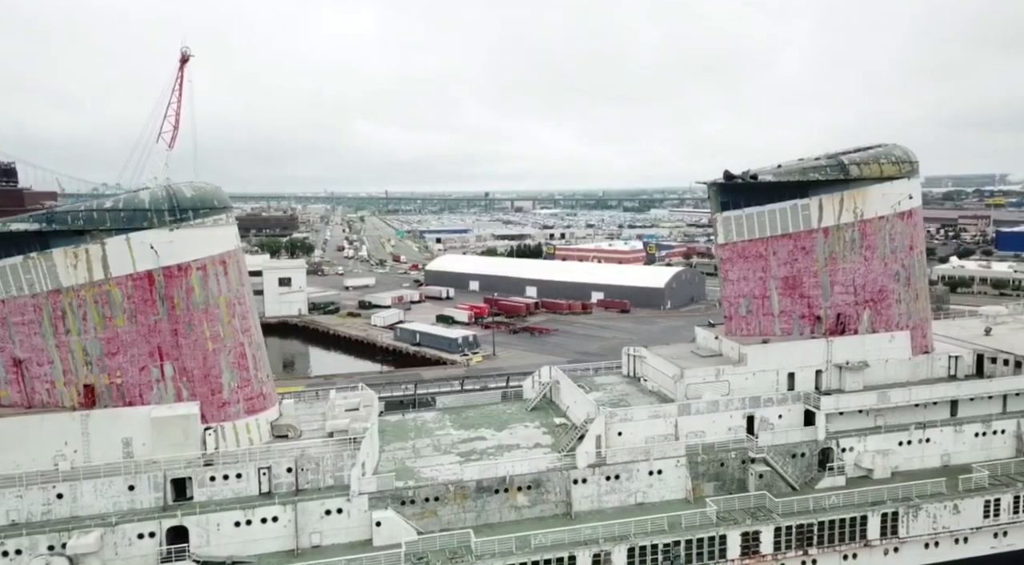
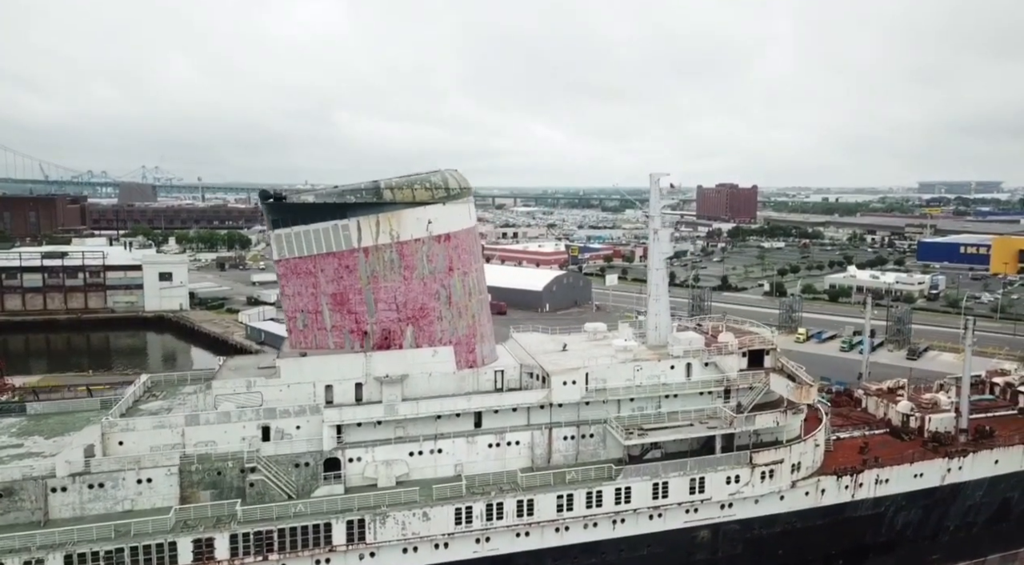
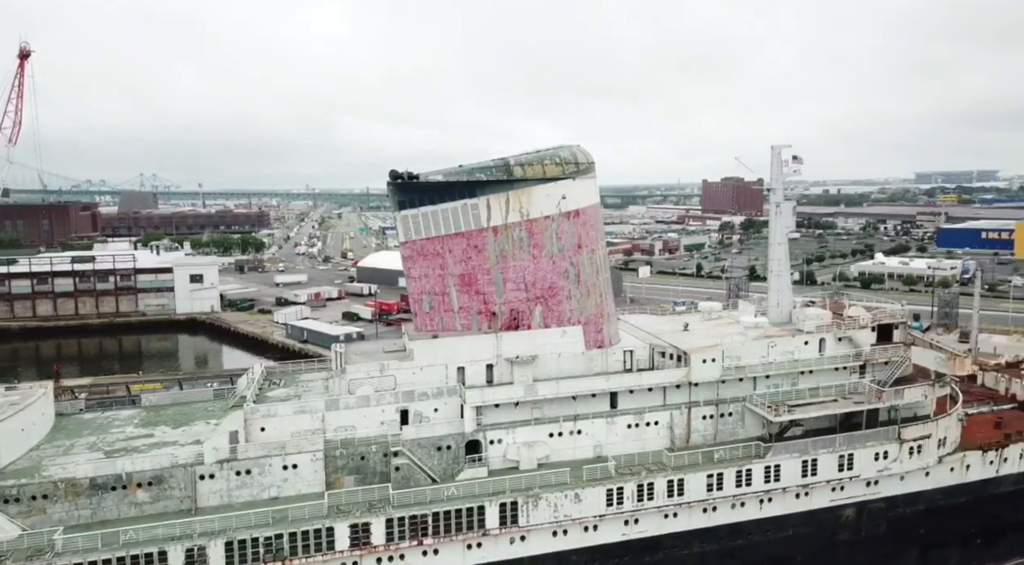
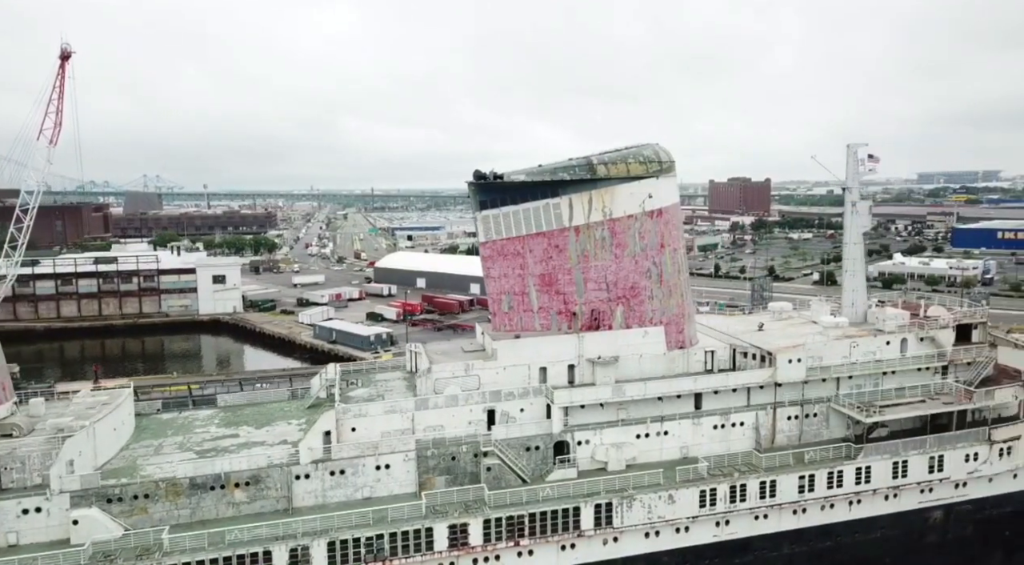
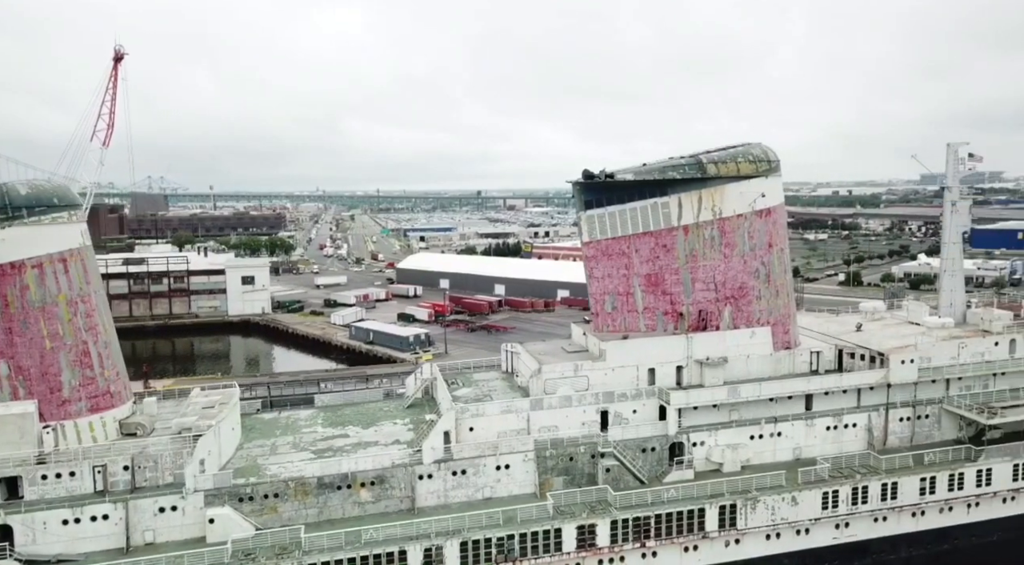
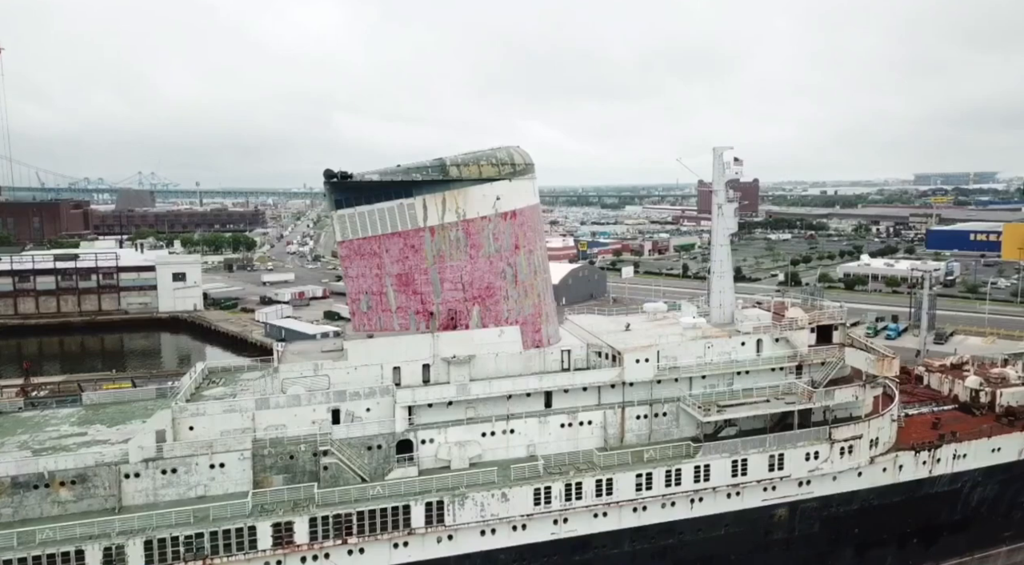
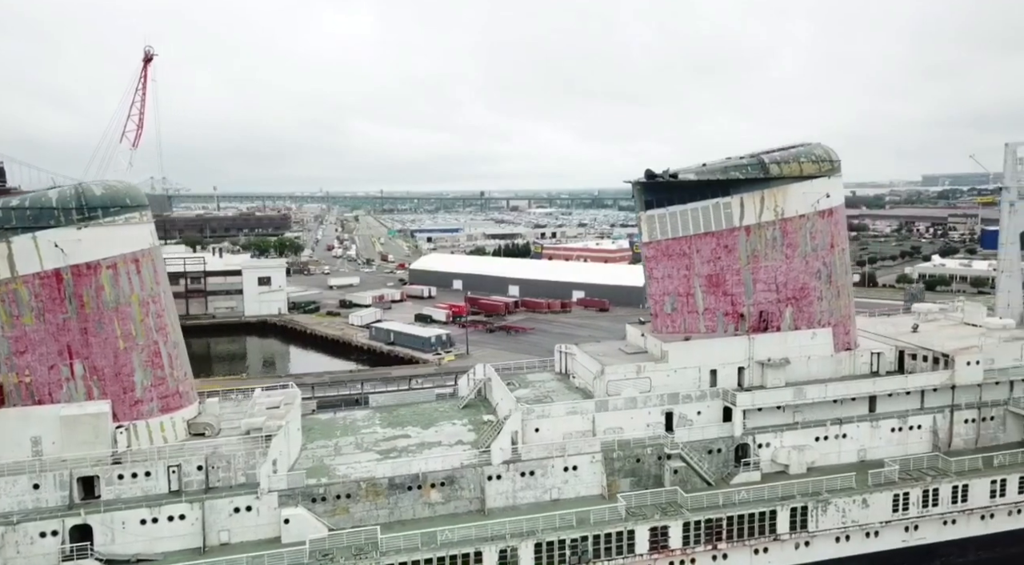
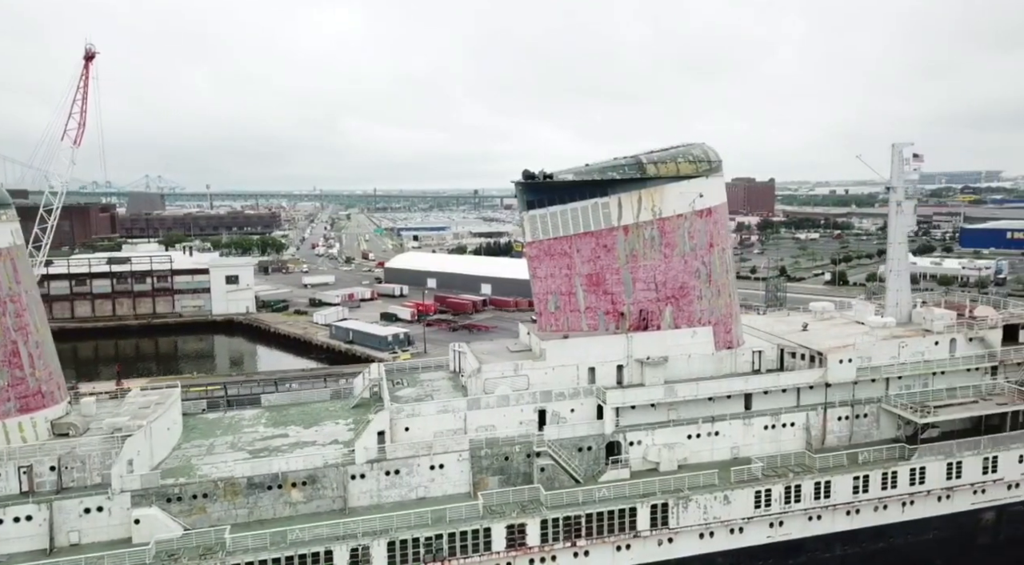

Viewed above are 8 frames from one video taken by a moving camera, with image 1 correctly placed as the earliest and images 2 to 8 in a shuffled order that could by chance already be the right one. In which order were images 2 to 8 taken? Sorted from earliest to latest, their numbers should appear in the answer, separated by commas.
7, 5, 8, 4, 3, 6, 2
